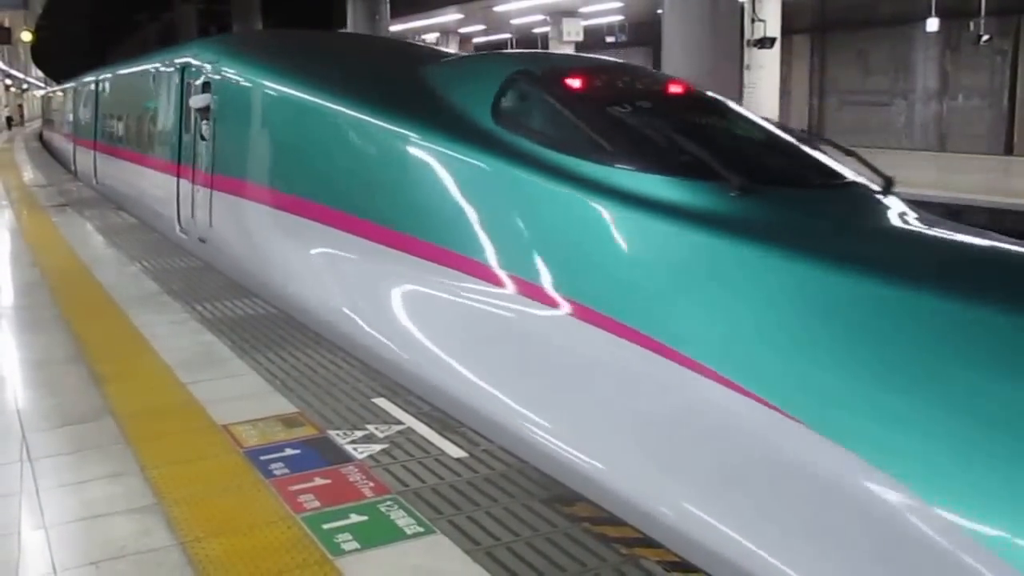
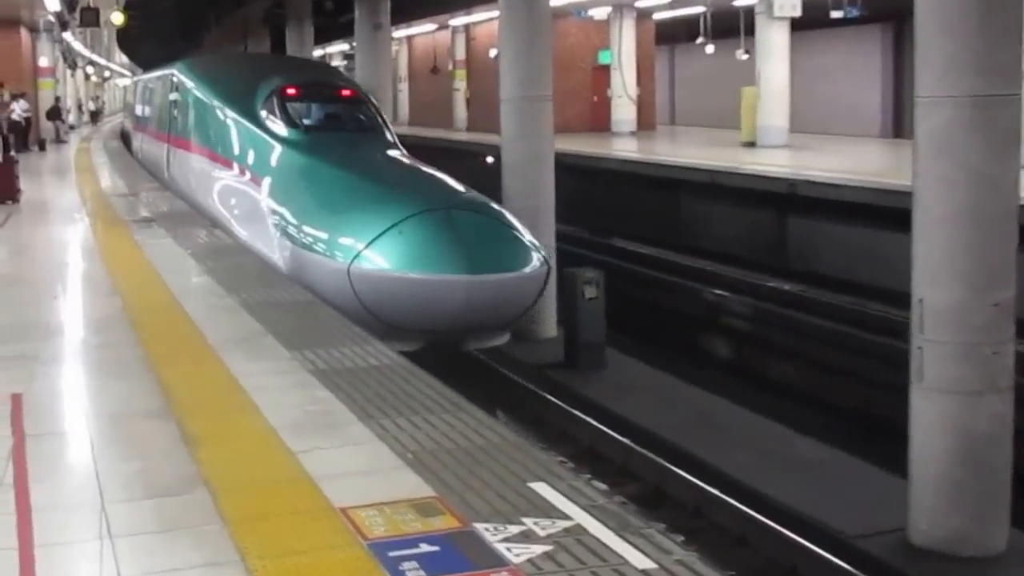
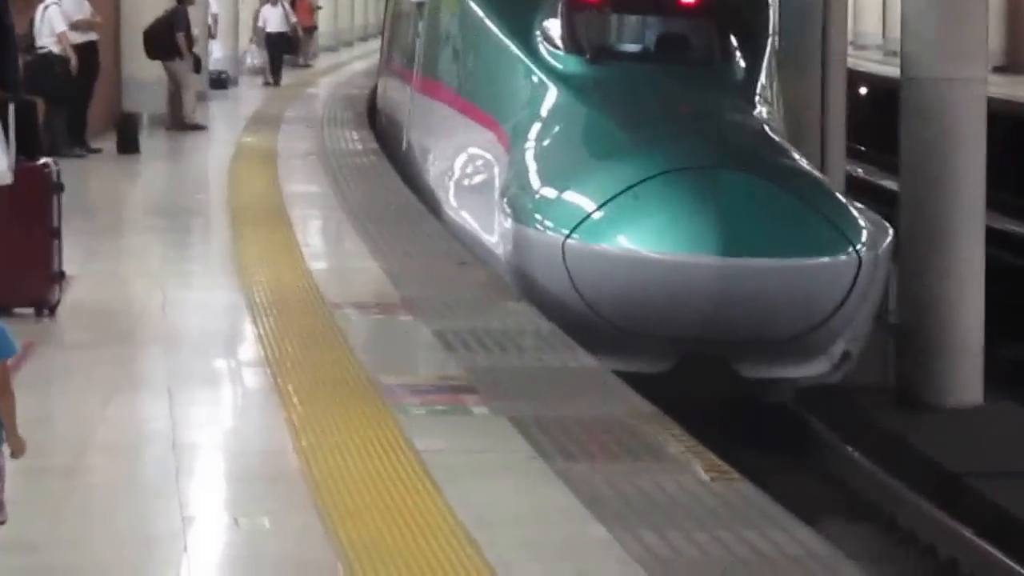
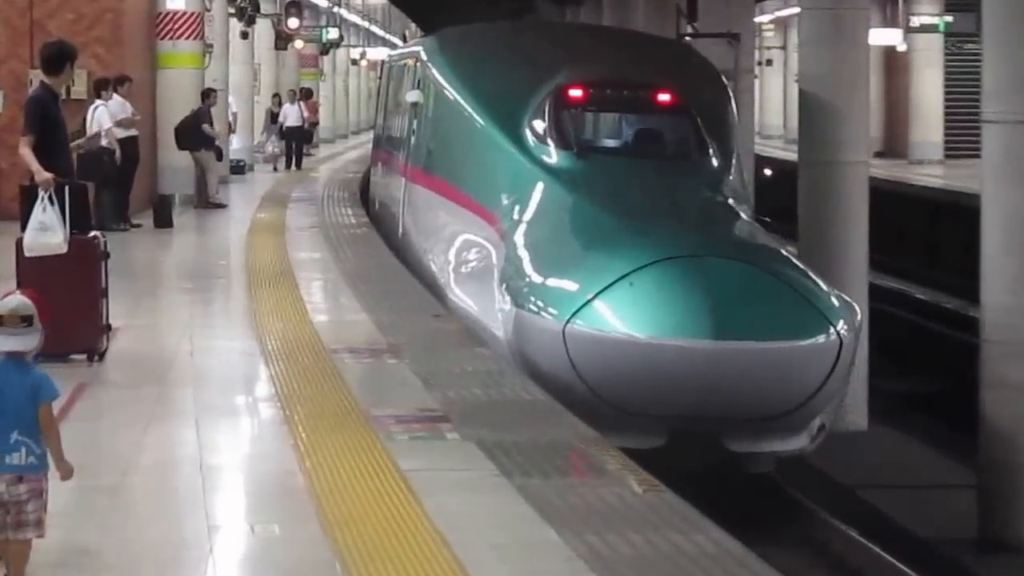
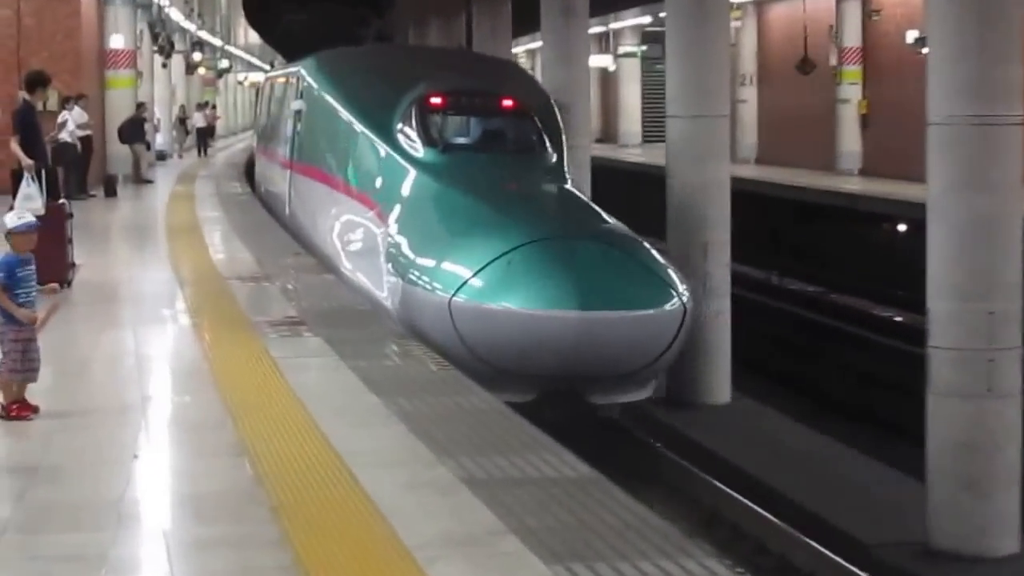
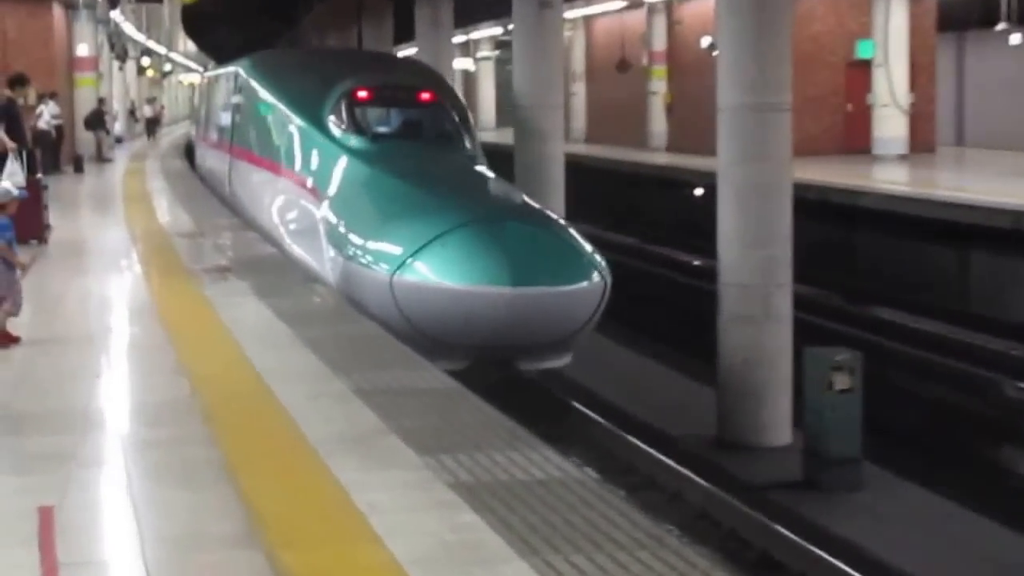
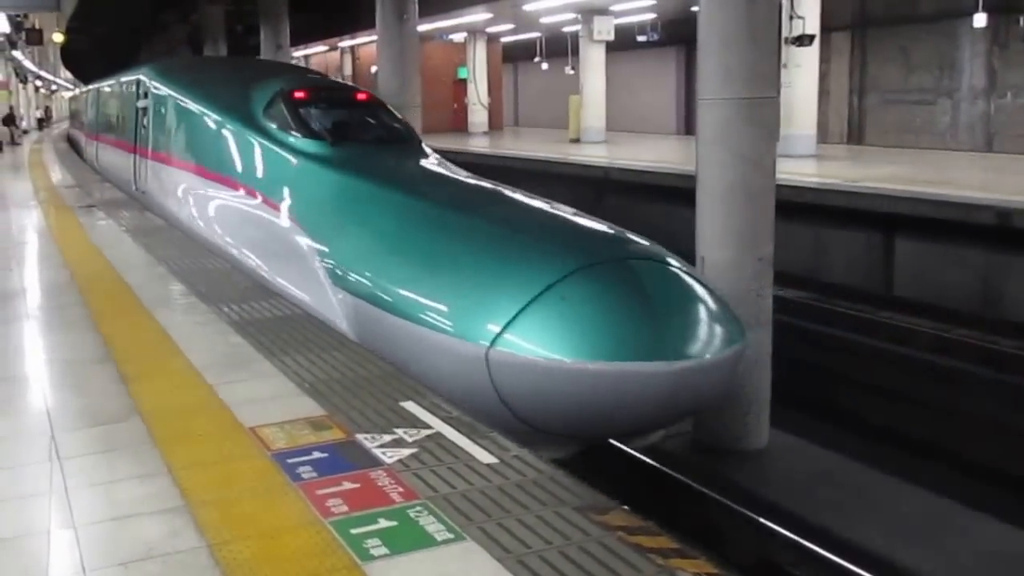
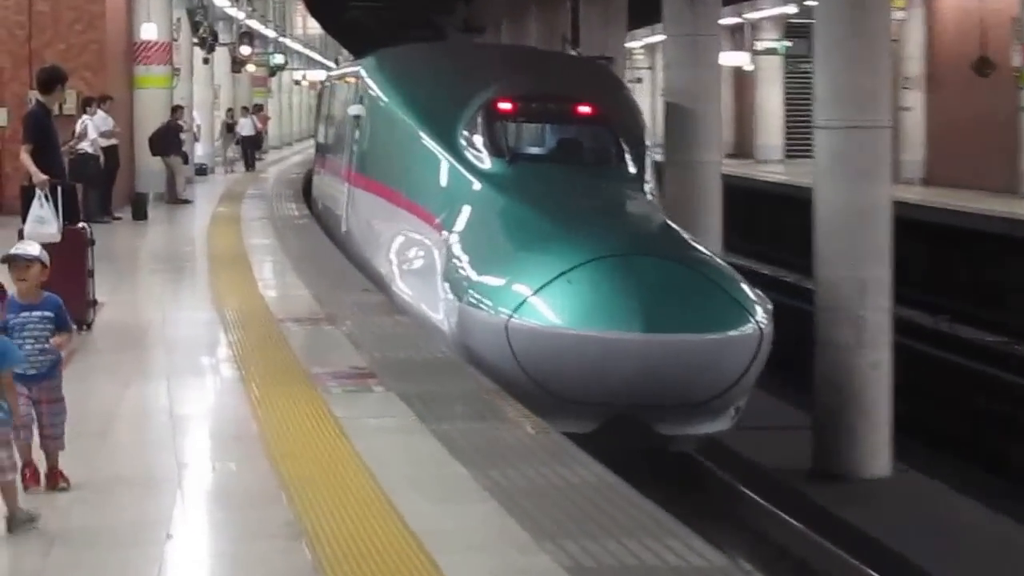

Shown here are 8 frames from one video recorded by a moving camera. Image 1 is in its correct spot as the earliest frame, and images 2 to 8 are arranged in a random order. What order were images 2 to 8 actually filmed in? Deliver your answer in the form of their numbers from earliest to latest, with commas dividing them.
7, 2, 6, 5, 8, 4, 3
